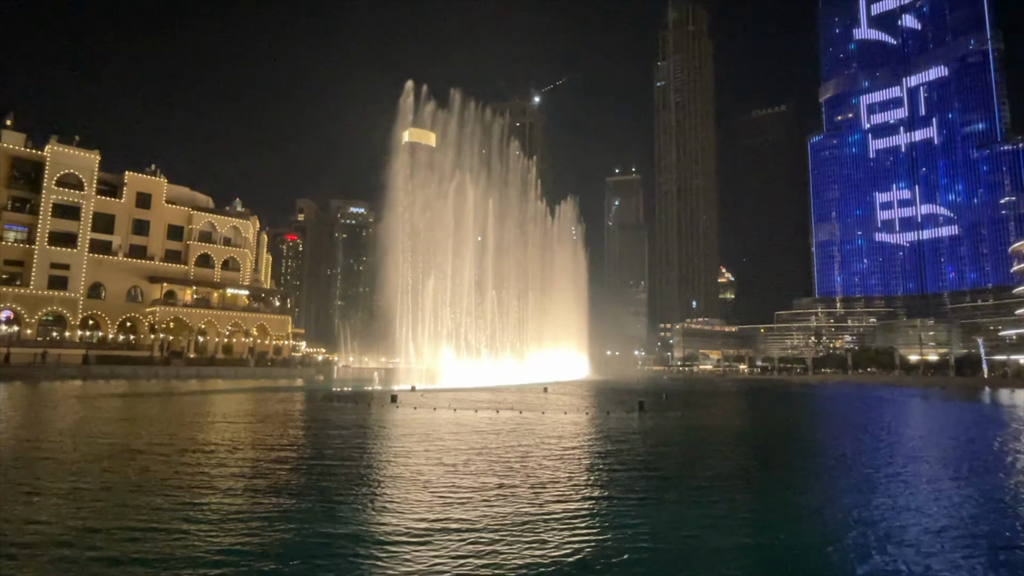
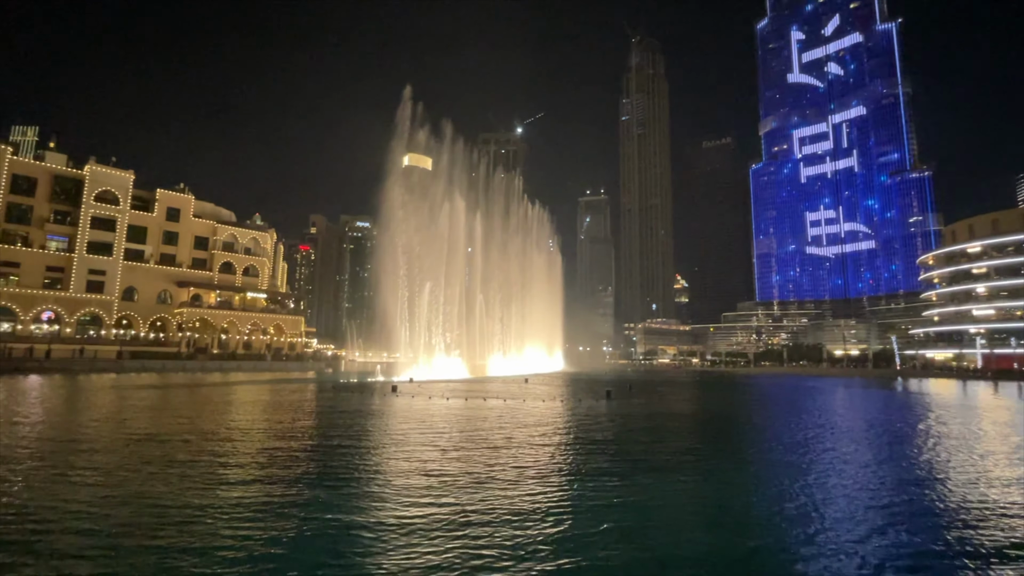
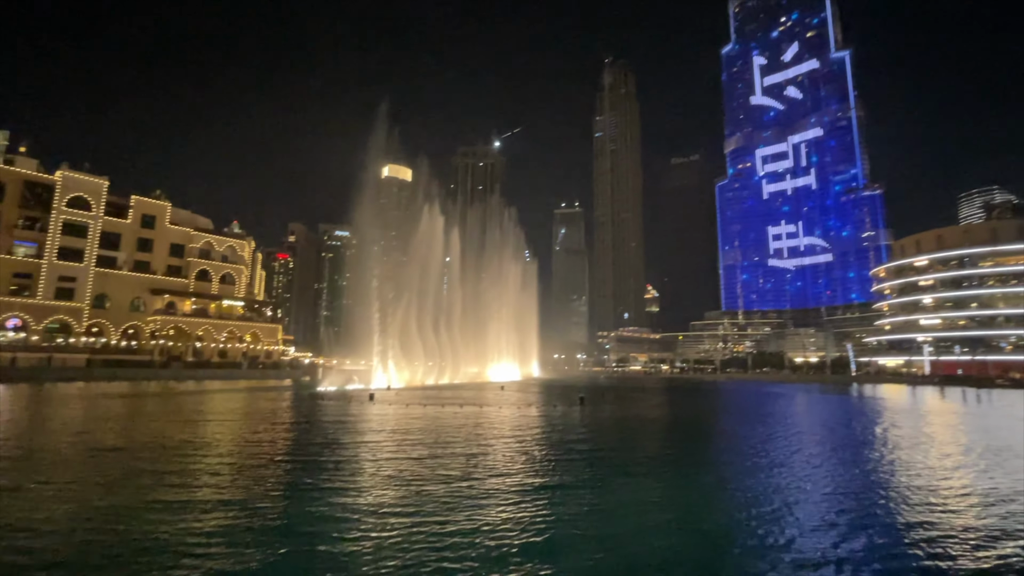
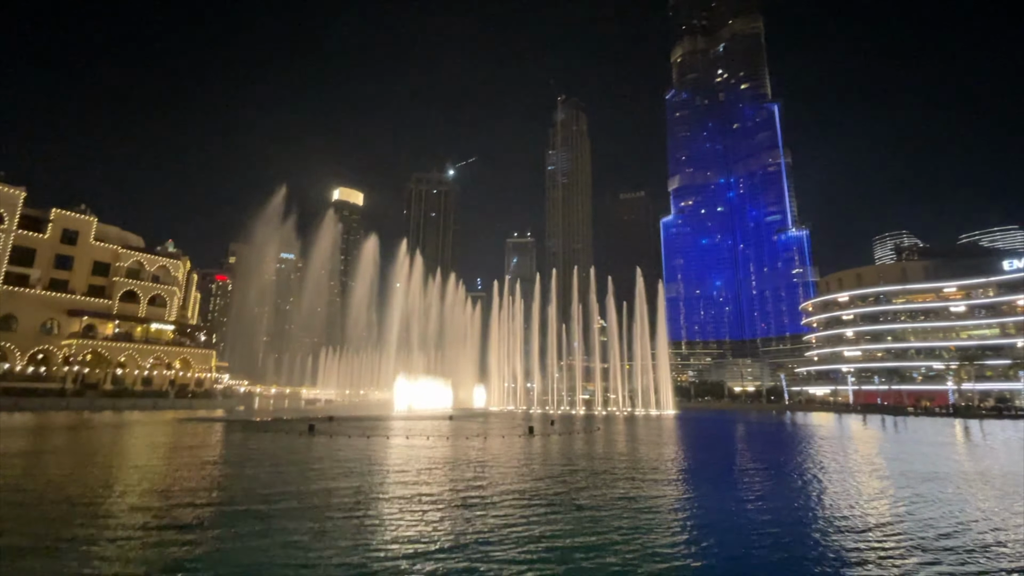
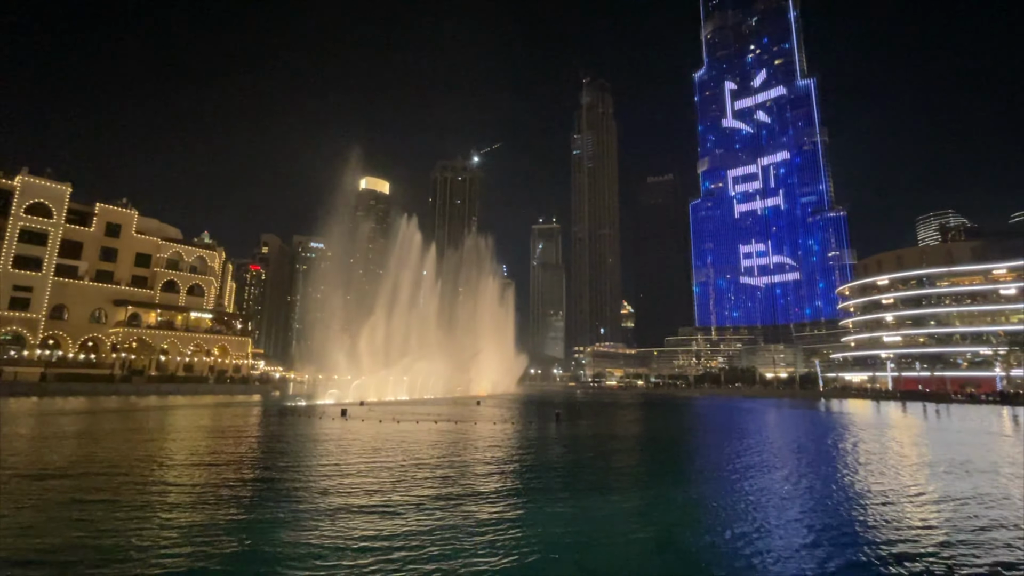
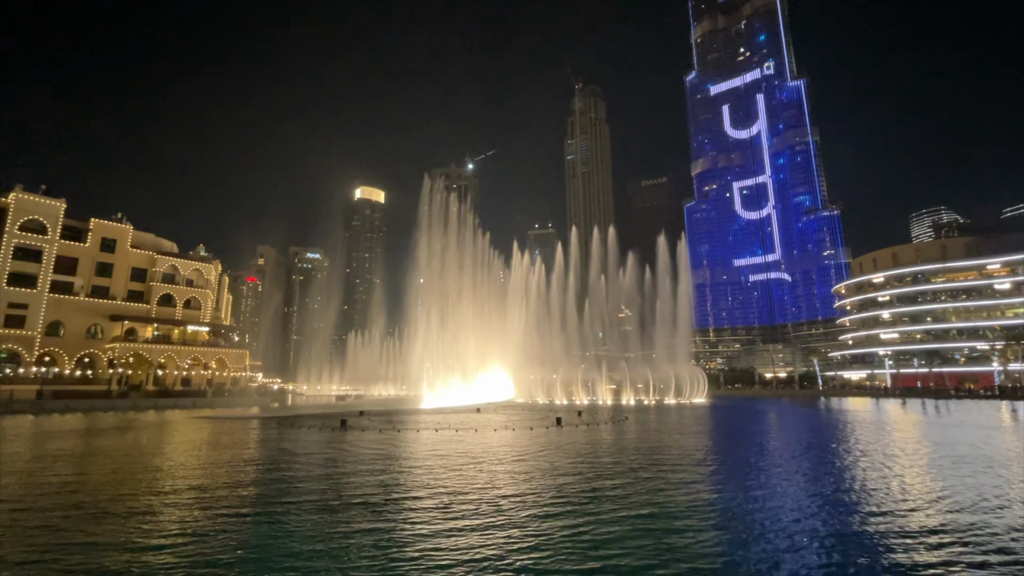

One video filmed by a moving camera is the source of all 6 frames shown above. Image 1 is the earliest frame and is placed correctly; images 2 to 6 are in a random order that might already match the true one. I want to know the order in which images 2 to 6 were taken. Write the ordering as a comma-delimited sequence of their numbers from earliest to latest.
2, 3, 5, 4, 6
